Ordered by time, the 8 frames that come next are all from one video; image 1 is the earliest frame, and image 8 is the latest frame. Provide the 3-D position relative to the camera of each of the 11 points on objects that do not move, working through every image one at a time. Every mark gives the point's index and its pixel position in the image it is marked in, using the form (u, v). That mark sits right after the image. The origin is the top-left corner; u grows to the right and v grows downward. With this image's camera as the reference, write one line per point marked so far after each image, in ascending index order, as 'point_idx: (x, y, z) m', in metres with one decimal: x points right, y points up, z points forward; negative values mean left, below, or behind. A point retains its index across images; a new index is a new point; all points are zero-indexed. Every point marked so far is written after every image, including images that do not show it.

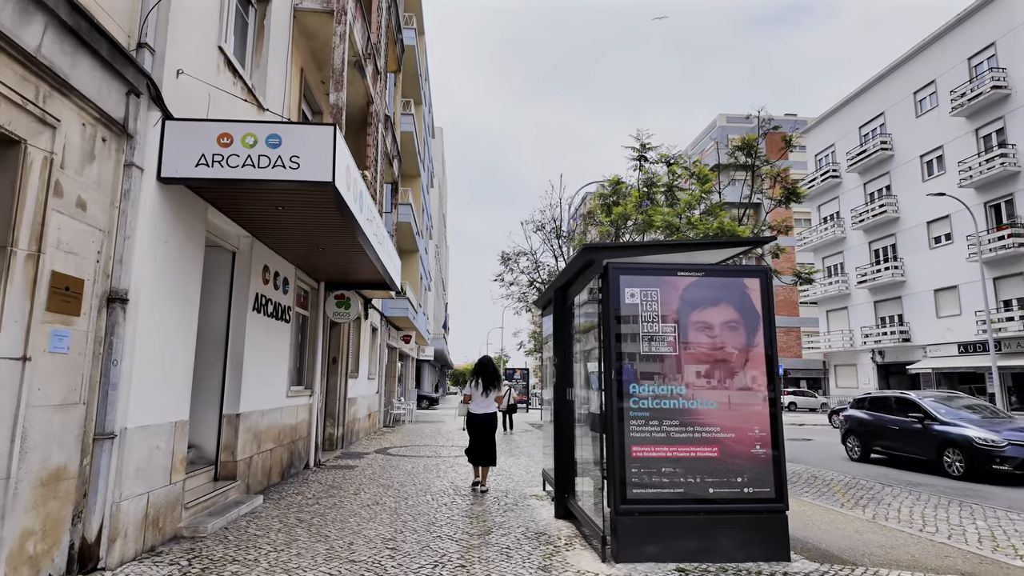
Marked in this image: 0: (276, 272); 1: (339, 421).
0: (-3.4, +0.2, +8.4) m
1: (-3.8, -2.9, +12.8) m
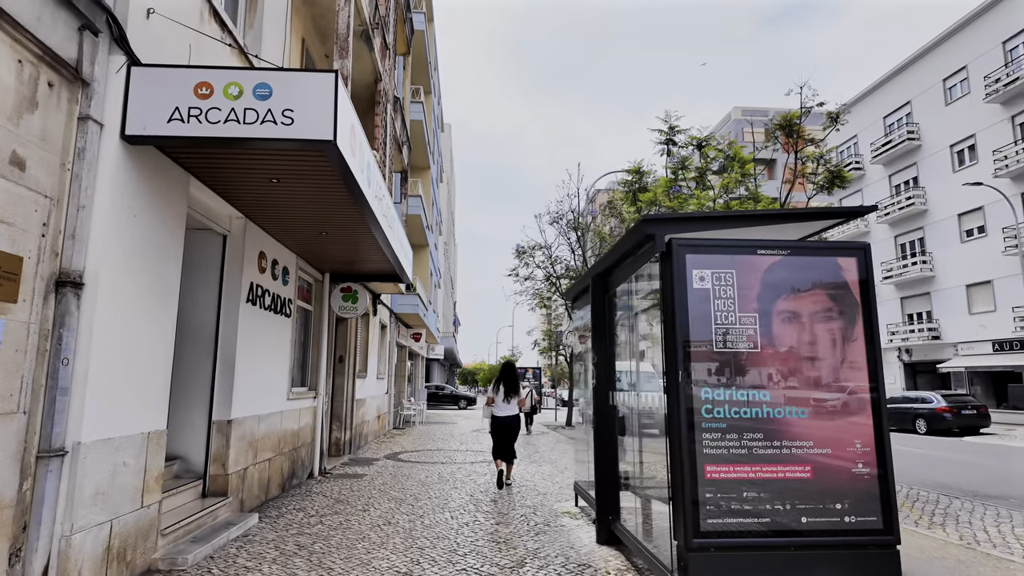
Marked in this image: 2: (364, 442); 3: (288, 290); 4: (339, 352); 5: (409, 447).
0: (-3.0, +0.4, +7.5) m
1: (-3.4, -2.8, +11.9) m
2: (-3.5, -3.6, +13.7) m
3: (-3.1, 0.0, +8.1) m
4: (-3.5, -1.3, +12.0) m
5: (-2.4, -3.7, +13.7) m
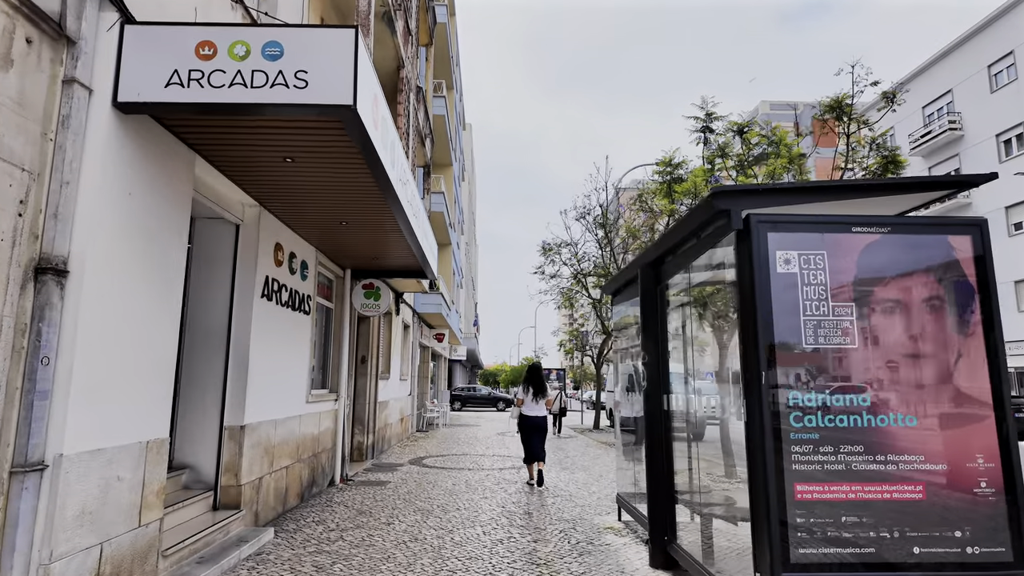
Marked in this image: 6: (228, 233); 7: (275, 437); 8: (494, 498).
0: (-2.6, +0.4, +7.0) m
1: (-2.8, -2.7, +11.4) m
2: (-2.8, -3.6, +13.2) m
3: (-2.6, 0.0, +7.6) m
4: (-3.0, -1.3, +11.5) m
5: (-1.8, -3.7, +13.1) m
6: (-2.9, +0.6, +6.0) m
7: (-2.6, -1.7, +6.5) m
8: (-0.2, -2.8, +8.0) m
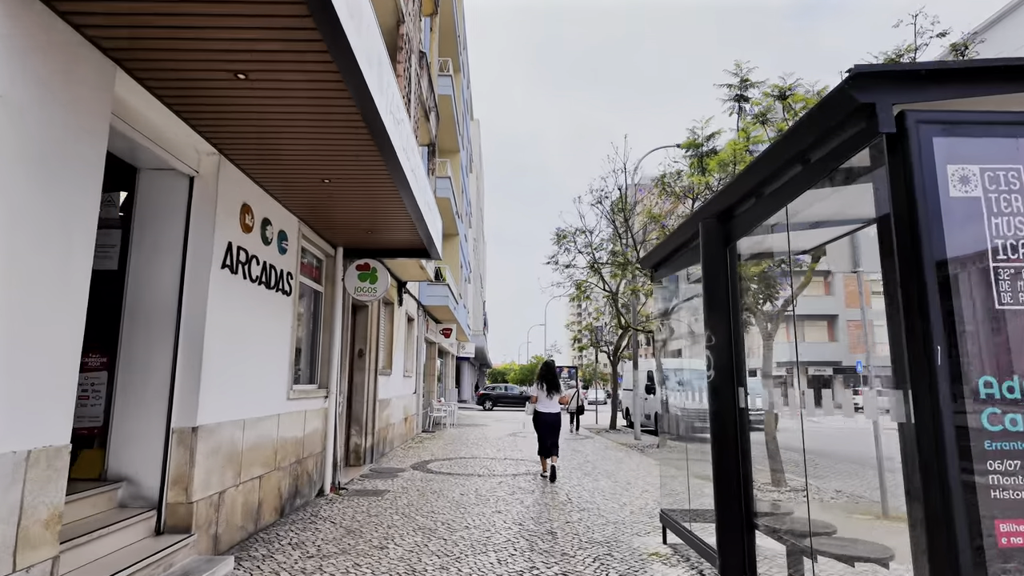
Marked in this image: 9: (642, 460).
0: (-2.4, +0.7, +5.8) m
1: (-2.5, -2.5, +10.2) m
2: (-2.5, -3.3, +12.0) m
3: (-2.5, +0.3, +6.4) m
4: (-2.7, -1.0, +10.3) m
5: (-1.5, -3.4, +11.9) m
6: (-2.7, +0.8, +4.8) m
7: (-2.4, -1.4, +5.3) m
8: (0.0, -2.6, +6.7) m
9: (+2.6, -3.5, +11.8) m
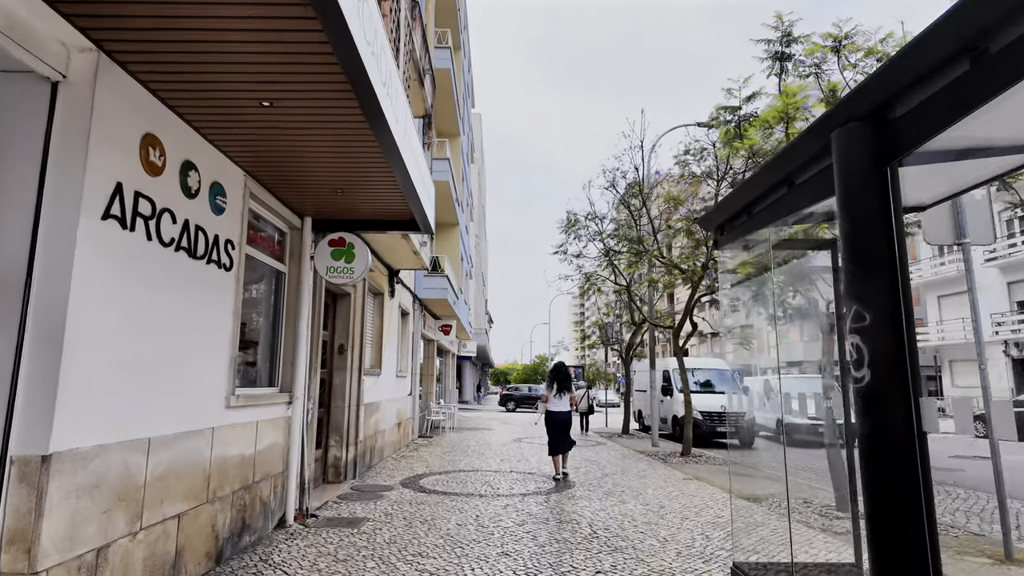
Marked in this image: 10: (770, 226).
0: (-2.4, +0.9, +4.3) m
1: (-2.4, -2.2, +8.7) m
2: (-2.4, -3.1, +10.5) m
3: (-2.4, +0.5, +4.8) m
4: (-2.6, -0.8, +8.8) m
5: (-1.4, -3.2, +10.4) m
6: (-2.6, +1.0, +3.3) m
7: (-2.3, -1.2, +3.8) m
8: (+0.1, -2.3, +5.2) m
9: (+2.7, -3.2, +10.2) m
10: (+1.7, +0.4, +4.1) m
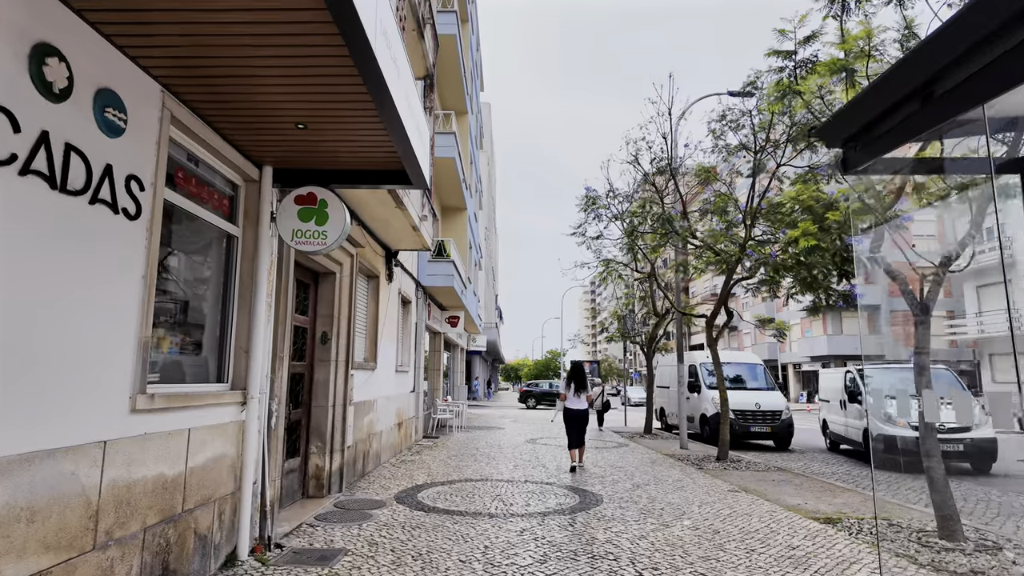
0: (-2.2, +1.2, +2.9) m
1: (-2.2, -2.0, +7.3) m
2: (-2.2, -2.8, +9.1) m
3: (-2.2, +0.8, +3.4) m
4: (-2.4, -0.5, +7.4) m
5: (-1.1, -2.9, +9.0) m
6: (-2.6, +1.3, +1.9) m
7: (-2.2, -0.9, +2.4) m
8: (+0.2, -2.1, +3.7) m
9: (+2.9, -2.9, +8.8) m
10: (+1.8, +0.7, +2.6) m
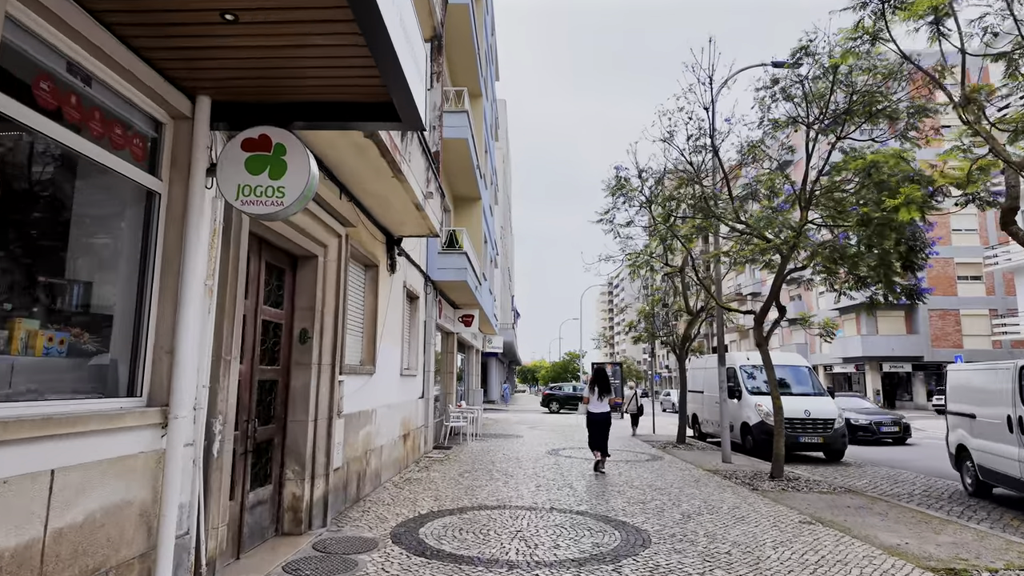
0: (-2.1, +1.3, +1.5) m
1: (-2.0, -1.8, +5.9) m
2: (-1.9, -2.6, +7.7) m
3: (-2.1, +0.9, +2.0) m
4: (-2.2, -0.3, +6.0) m
5: (-0.8, -2.7, +7.5) m
6: (-2.5, +1.4, +0.5) m
7: (-2.1, -0.8, +1.0) m
8: (+0.3, -1.9, +2.3) m
9: (+3.2, -2.8, +7.2) m
10: (+1.9, +0.8, +1.1) m
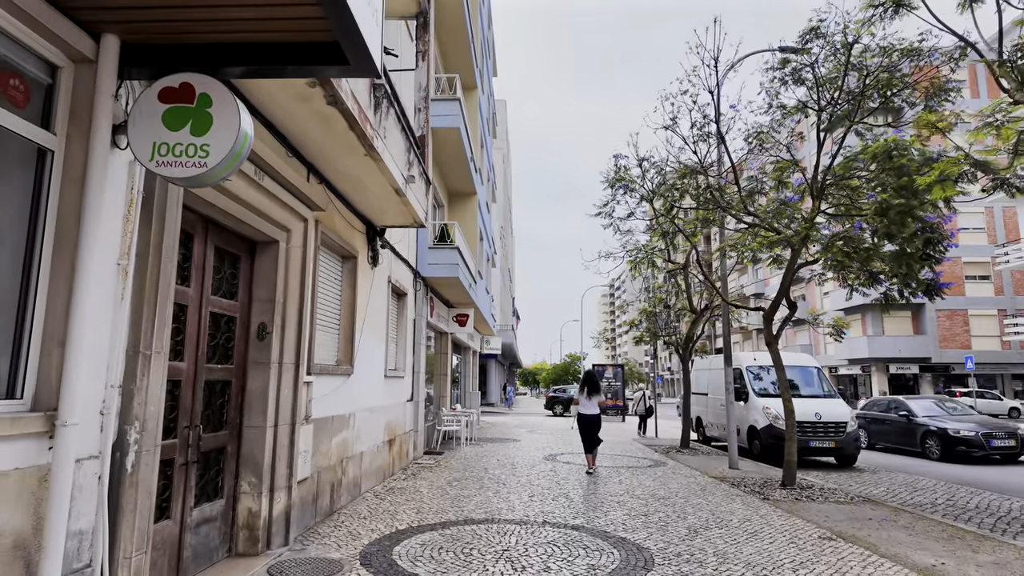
0: (-2.3, +1.4, +0.8) m
1: (-2.1, -1.7, +5.2) m
2: (-2.0, -2.5, +7.0) m
3: (-2.3, +1.1, +1.4) m
4: (-2.3, -0.2, +5.3) m
5: (-1.0, -2.6, +6.9) m
6: (-2.6, +1.6, -0.2) m
7: (-2.3, -0.6, +0.3) m
8: (+0.2, -1.8, +1.6) m
9: (+3.1, -2.7, +6.5) m
10: (+1.8, +1.0, +0.4) m
